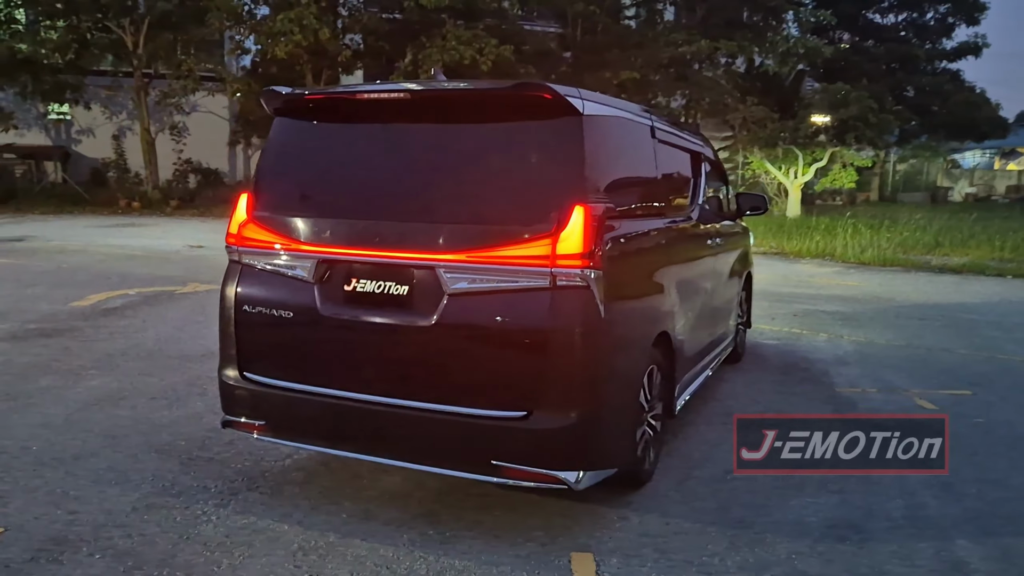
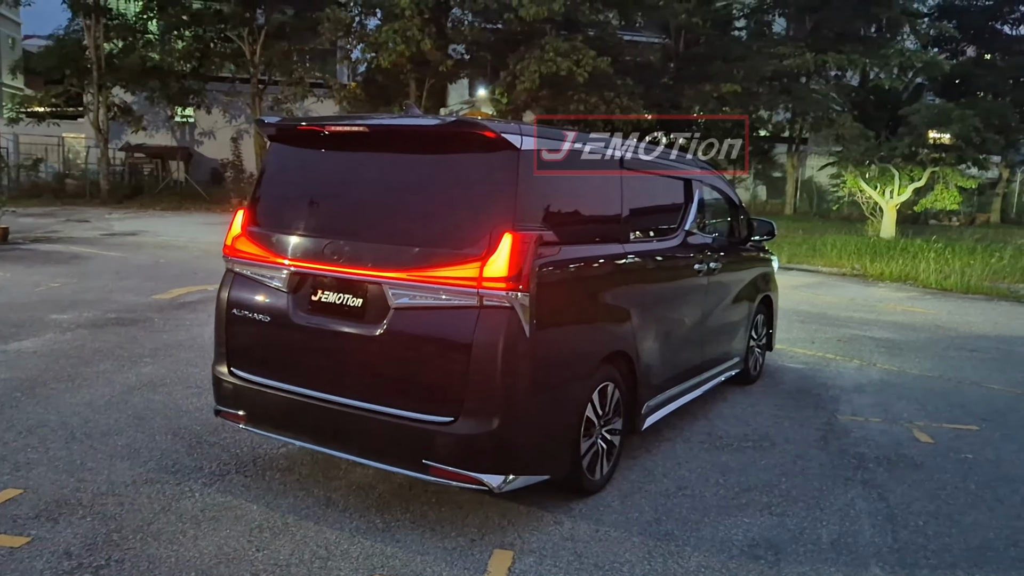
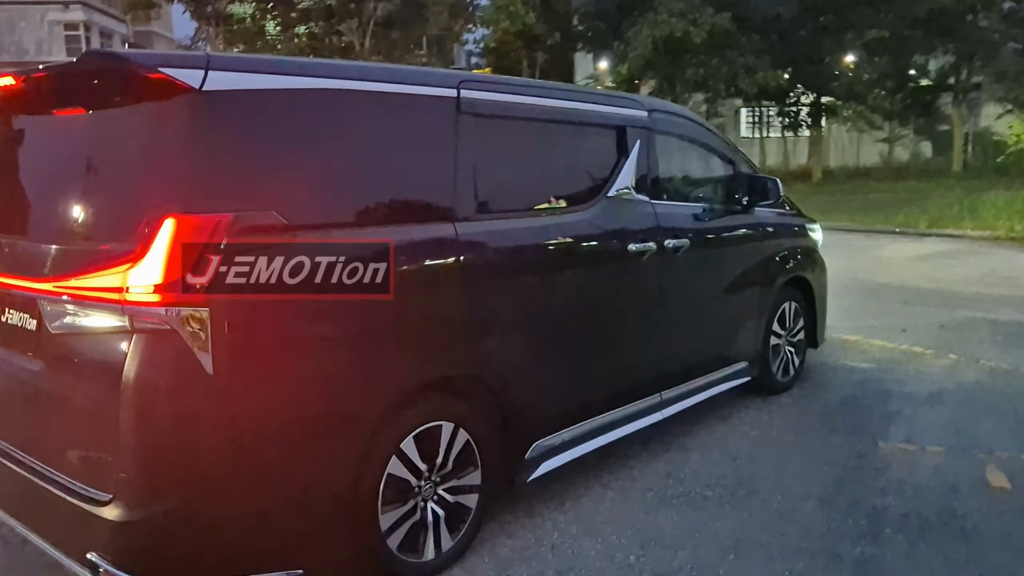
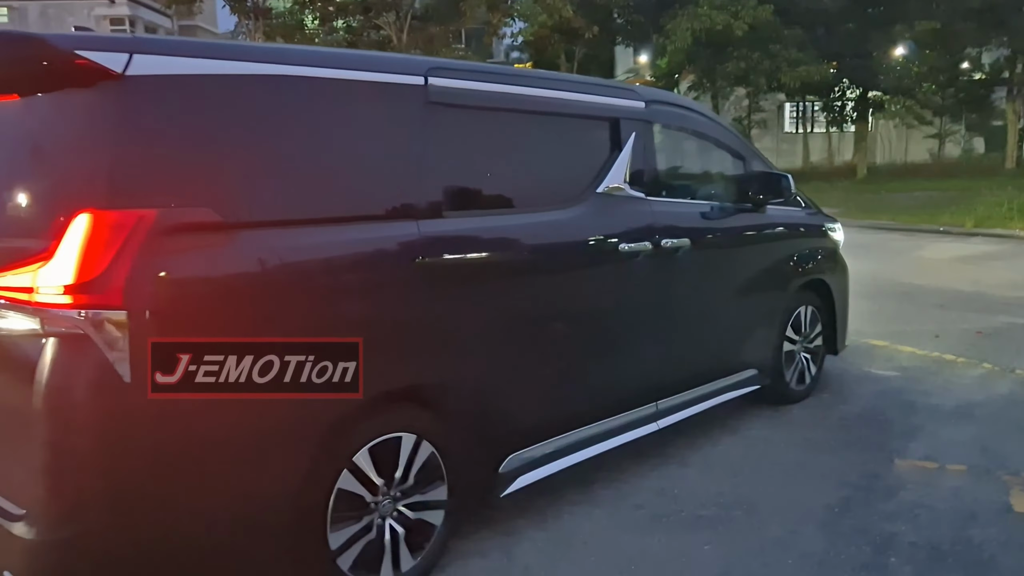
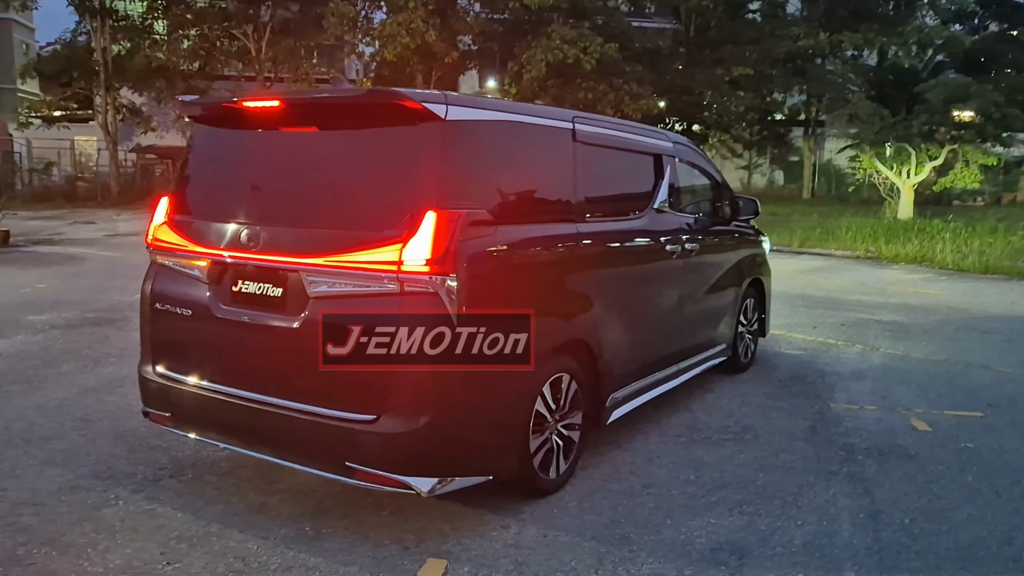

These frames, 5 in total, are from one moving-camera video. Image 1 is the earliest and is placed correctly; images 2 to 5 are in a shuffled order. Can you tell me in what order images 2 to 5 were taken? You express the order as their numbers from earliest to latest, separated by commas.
2, 5, 3, 4
